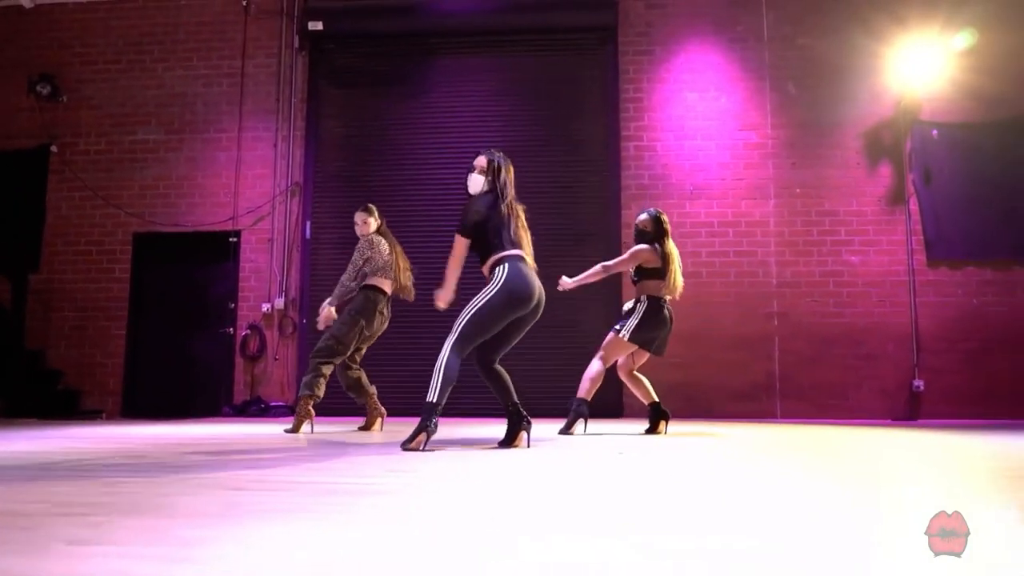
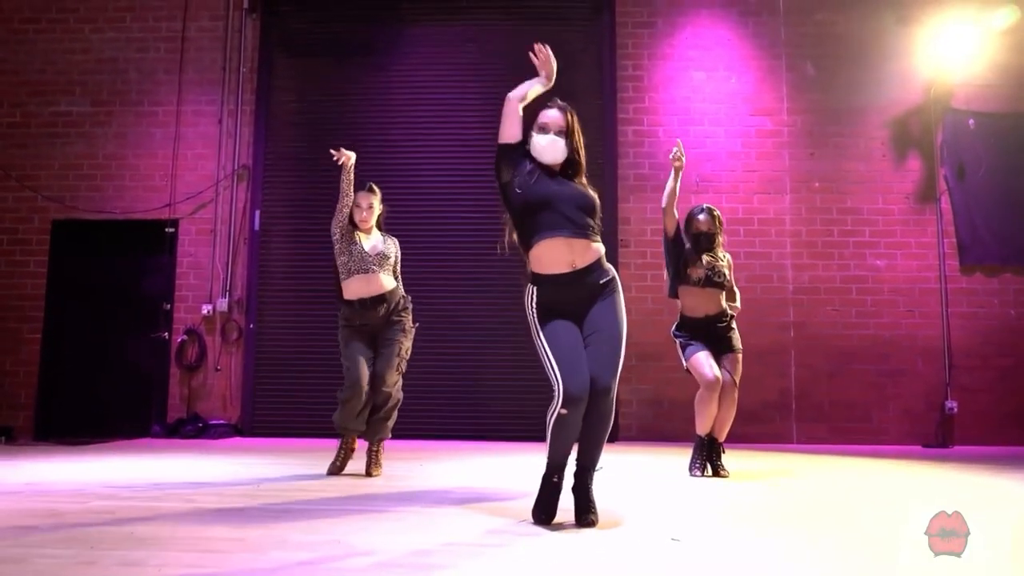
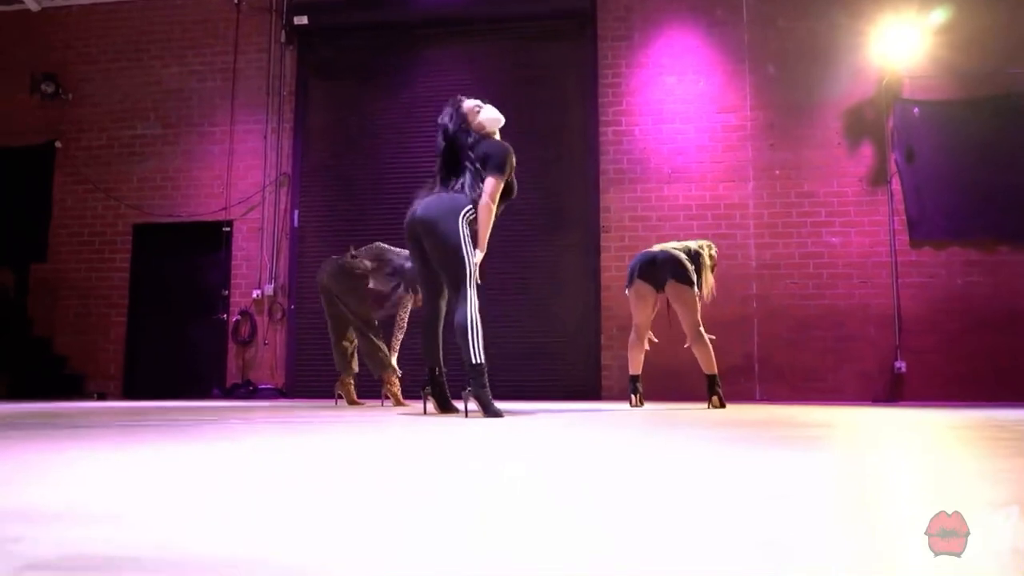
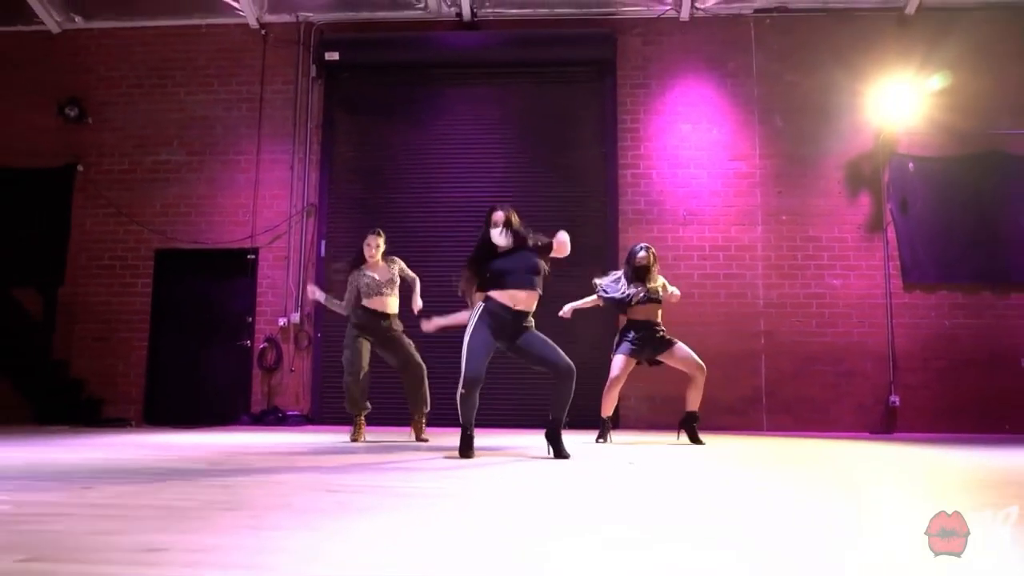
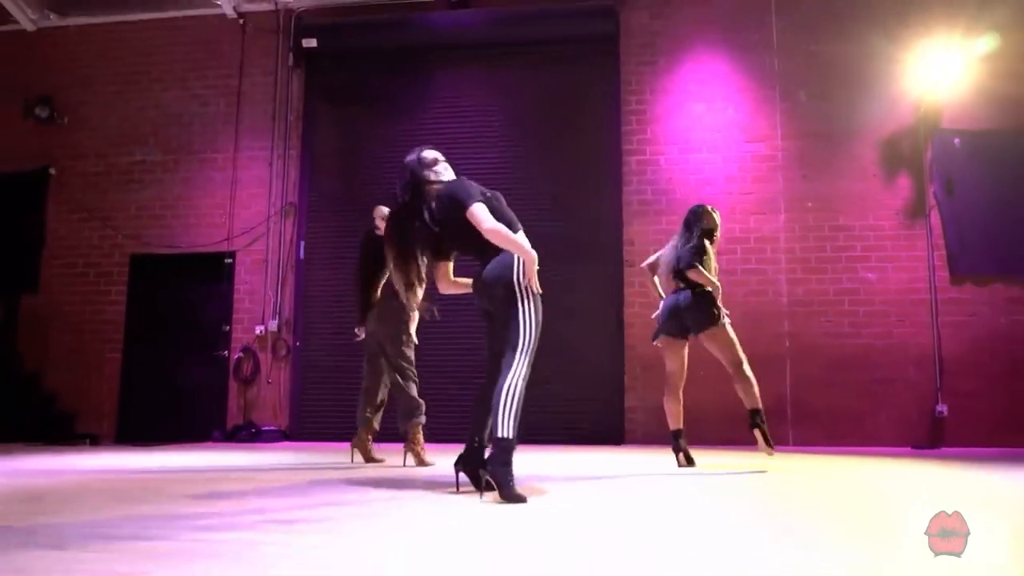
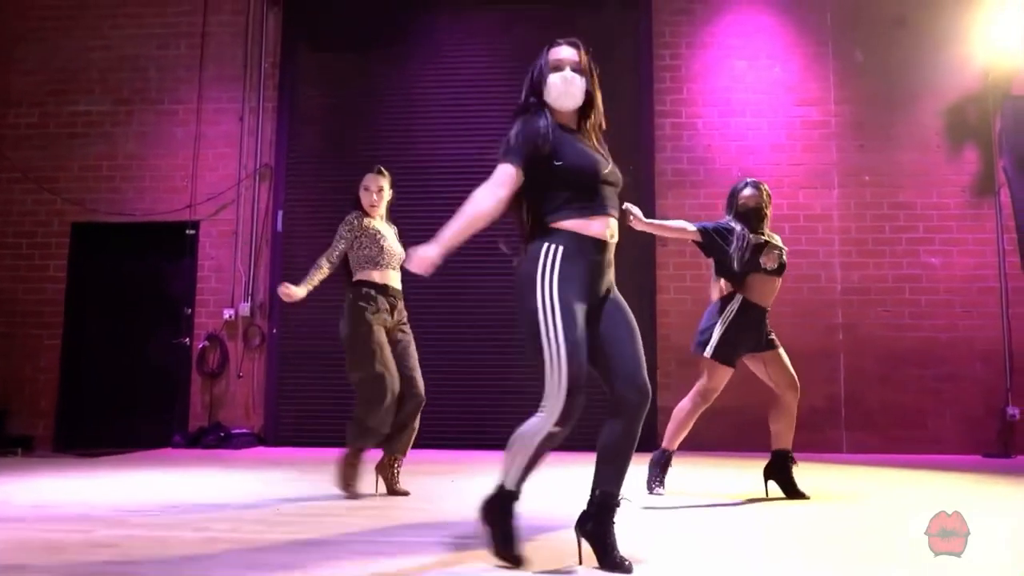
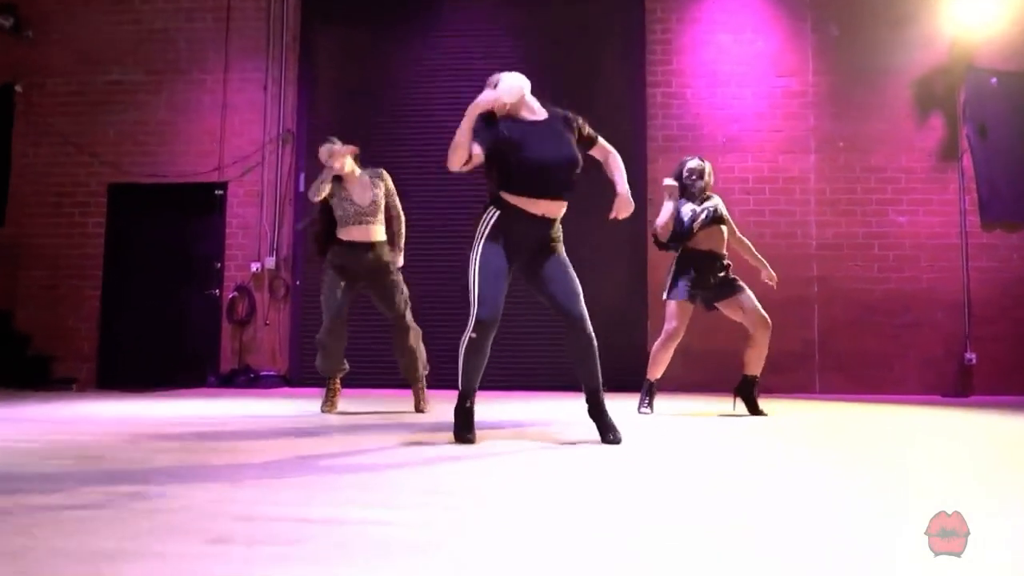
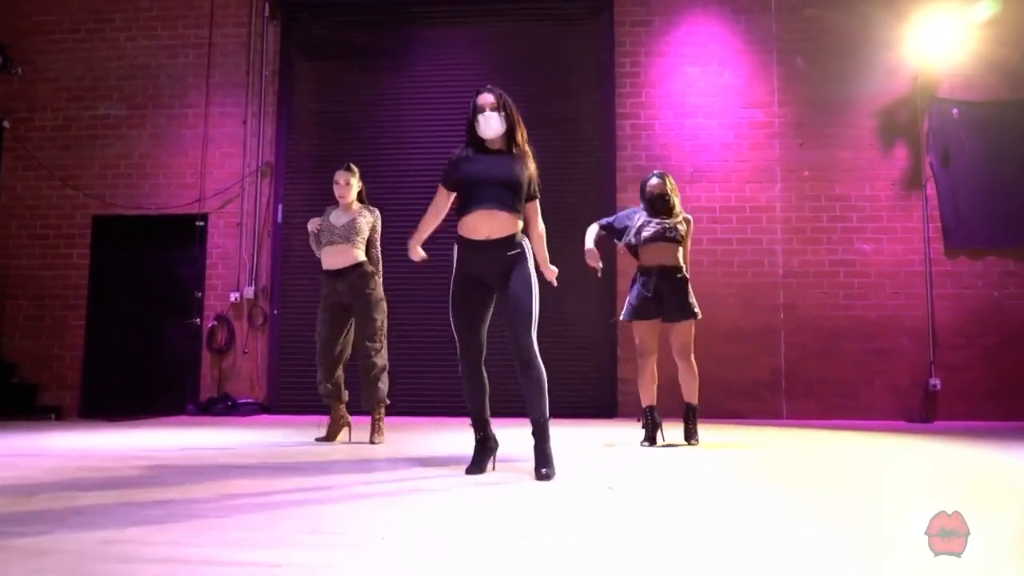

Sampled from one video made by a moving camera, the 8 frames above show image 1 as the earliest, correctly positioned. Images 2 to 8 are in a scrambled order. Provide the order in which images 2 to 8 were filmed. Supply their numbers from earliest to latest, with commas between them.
8, 2, 4, 7, 6, 5, 3
